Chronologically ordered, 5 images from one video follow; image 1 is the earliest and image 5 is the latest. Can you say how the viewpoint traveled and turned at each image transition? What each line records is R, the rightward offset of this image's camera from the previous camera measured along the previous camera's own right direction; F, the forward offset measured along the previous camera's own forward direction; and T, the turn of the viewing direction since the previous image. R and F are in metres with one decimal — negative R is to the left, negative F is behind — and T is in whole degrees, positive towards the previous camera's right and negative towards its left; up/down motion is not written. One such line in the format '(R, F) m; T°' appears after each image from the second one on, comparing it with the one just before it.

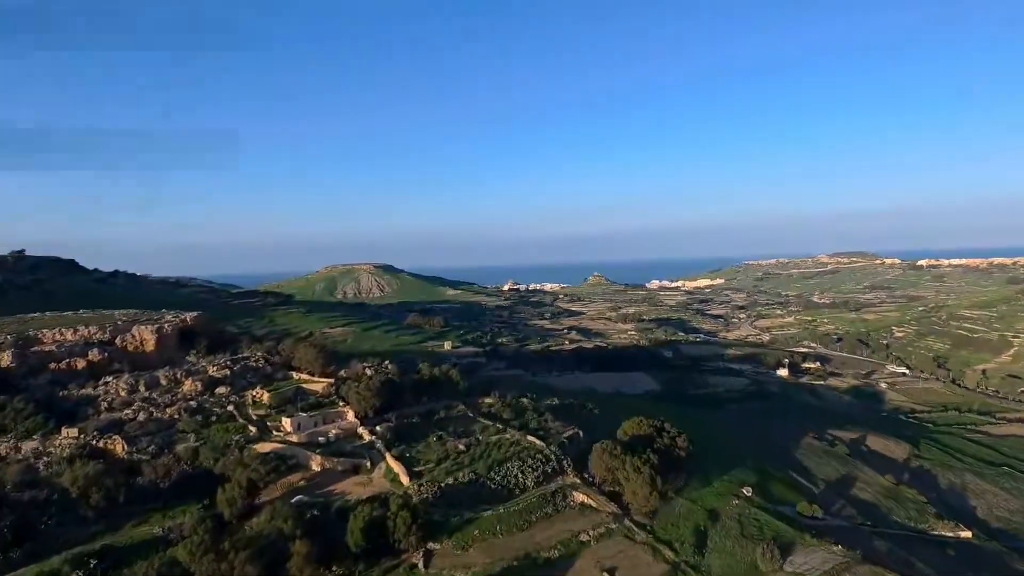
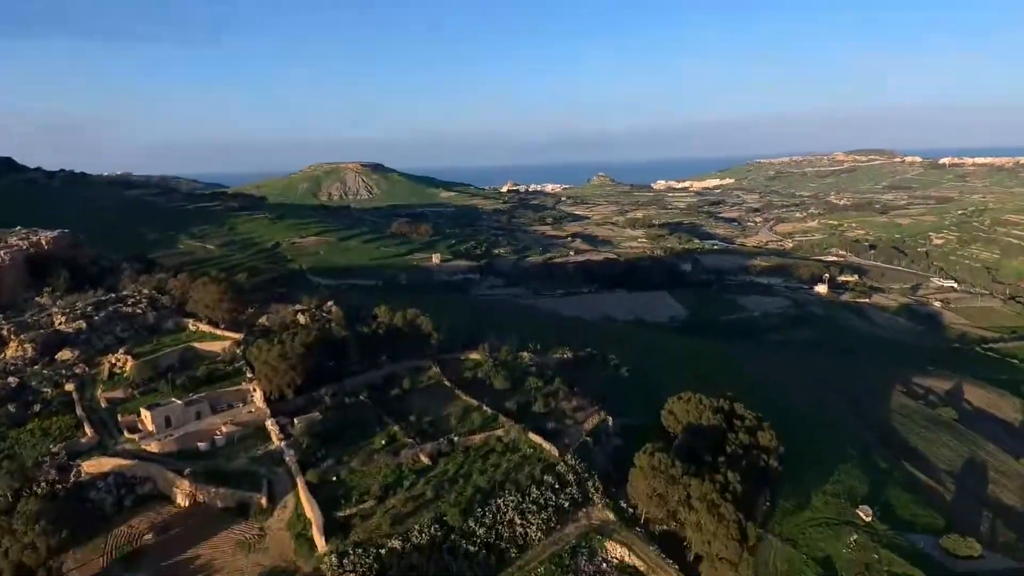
(+0.3, +16.5) m; 0°
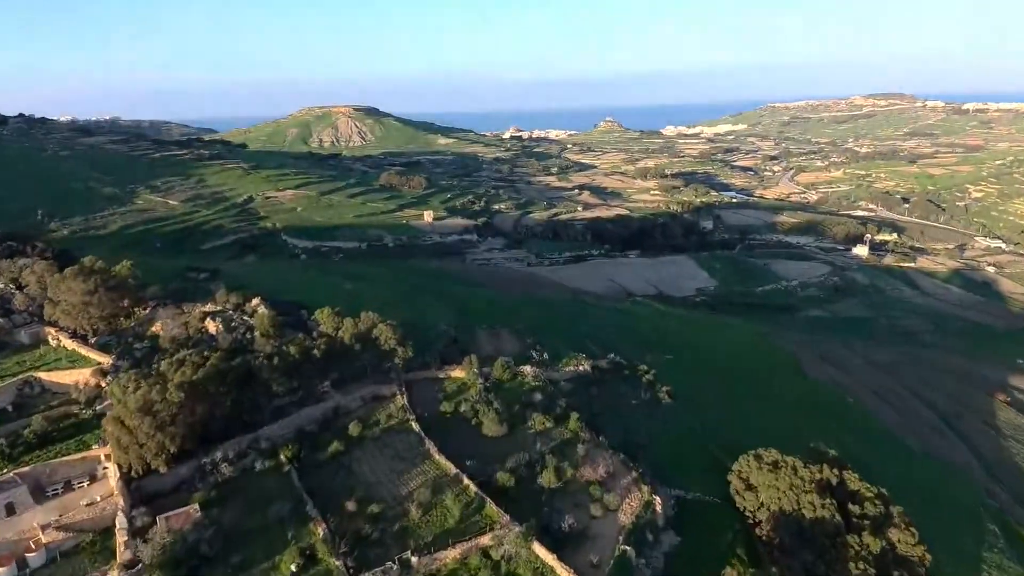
(+0.2, +10.8) m; 0°
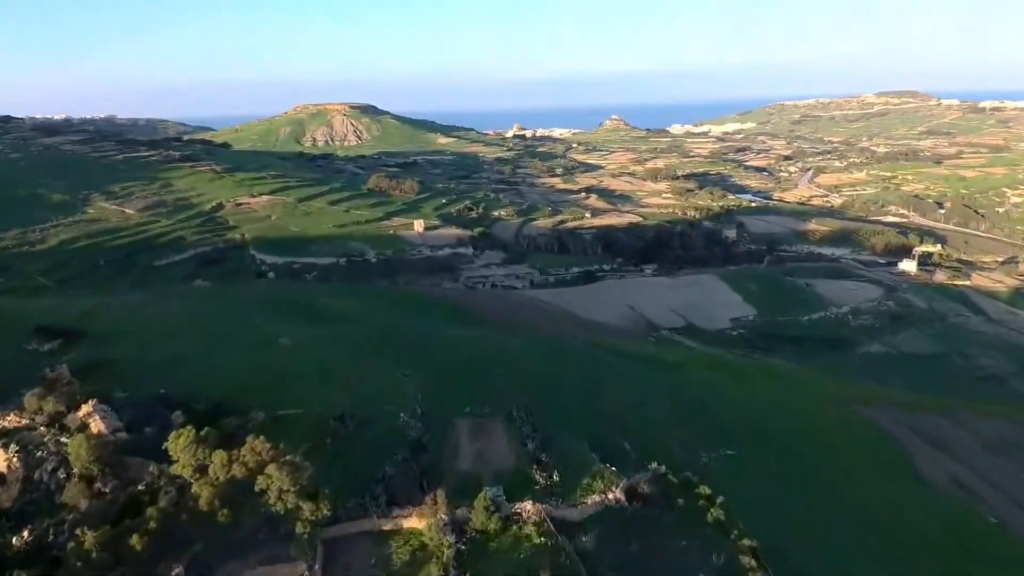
(+0.3, +10.4) m; 0°
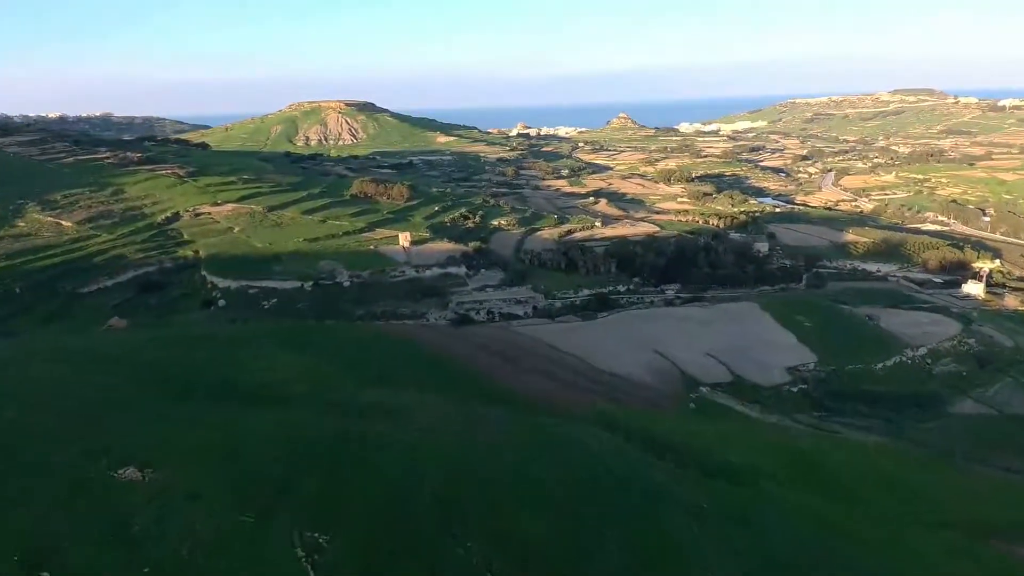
(+0.5, +11.1) m; 0°
